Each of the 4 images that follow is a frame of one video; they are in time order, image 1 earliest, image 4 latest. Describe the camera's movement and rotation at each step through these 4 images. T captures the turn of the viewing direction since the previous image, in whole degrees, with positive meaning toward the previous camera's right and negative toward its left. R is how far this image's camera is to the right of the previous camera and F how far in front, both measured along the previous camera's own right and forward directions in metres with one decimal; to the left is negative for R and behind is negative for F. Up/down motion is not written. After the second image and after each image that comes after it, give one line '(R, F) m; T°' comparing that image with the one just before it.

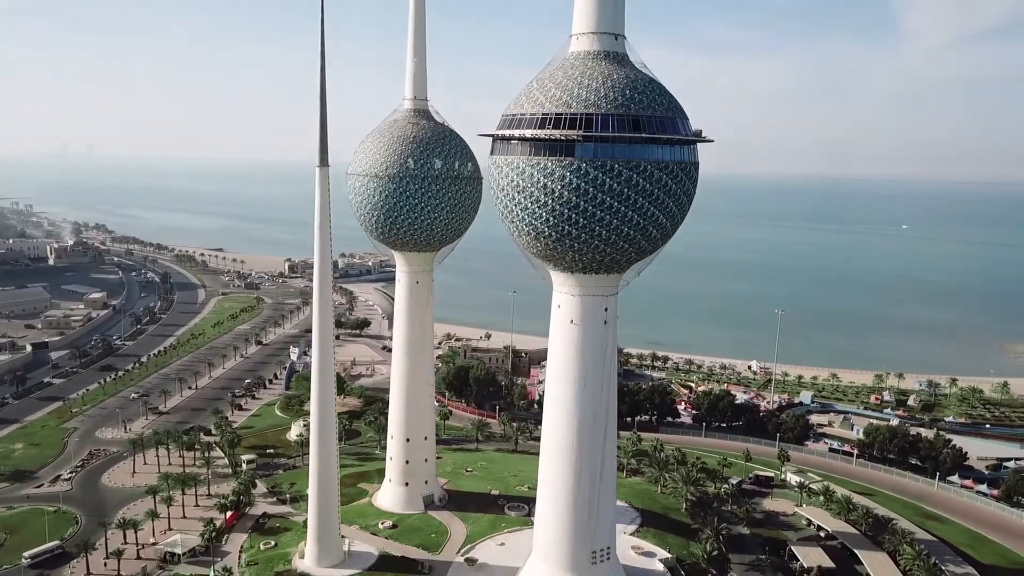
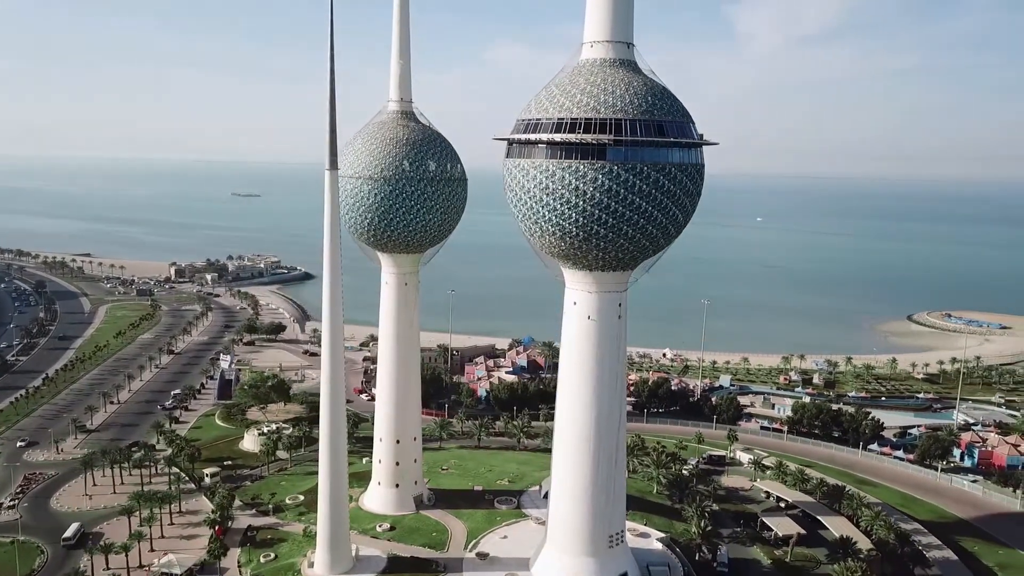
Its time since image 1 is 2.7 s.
(-6.1, -0.4) m; +10°
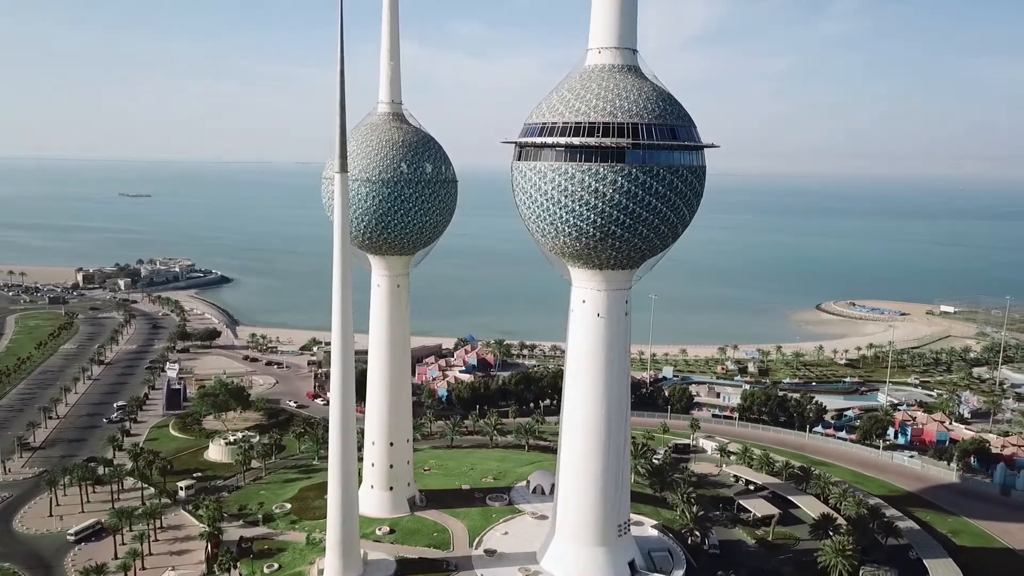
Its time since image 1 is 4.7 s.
(-4.5, -0.3) m; +7°
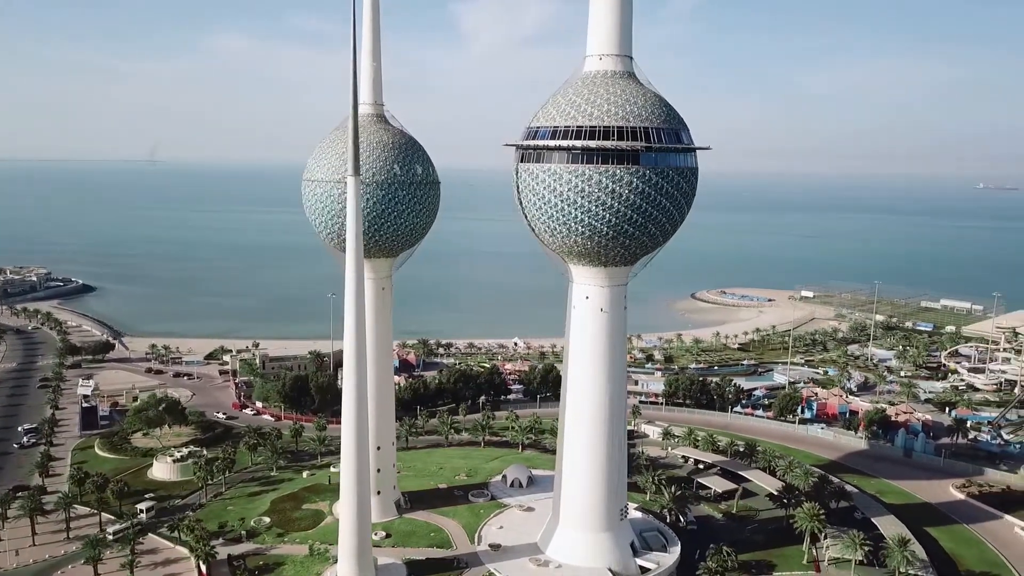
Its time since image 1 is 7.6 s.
(-6.6, -0.2) m; +11°
